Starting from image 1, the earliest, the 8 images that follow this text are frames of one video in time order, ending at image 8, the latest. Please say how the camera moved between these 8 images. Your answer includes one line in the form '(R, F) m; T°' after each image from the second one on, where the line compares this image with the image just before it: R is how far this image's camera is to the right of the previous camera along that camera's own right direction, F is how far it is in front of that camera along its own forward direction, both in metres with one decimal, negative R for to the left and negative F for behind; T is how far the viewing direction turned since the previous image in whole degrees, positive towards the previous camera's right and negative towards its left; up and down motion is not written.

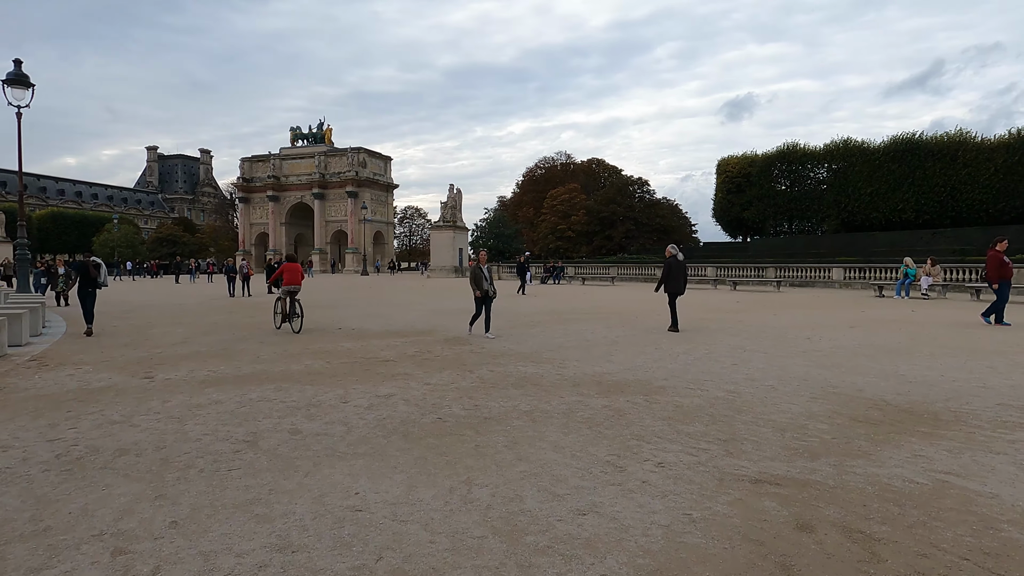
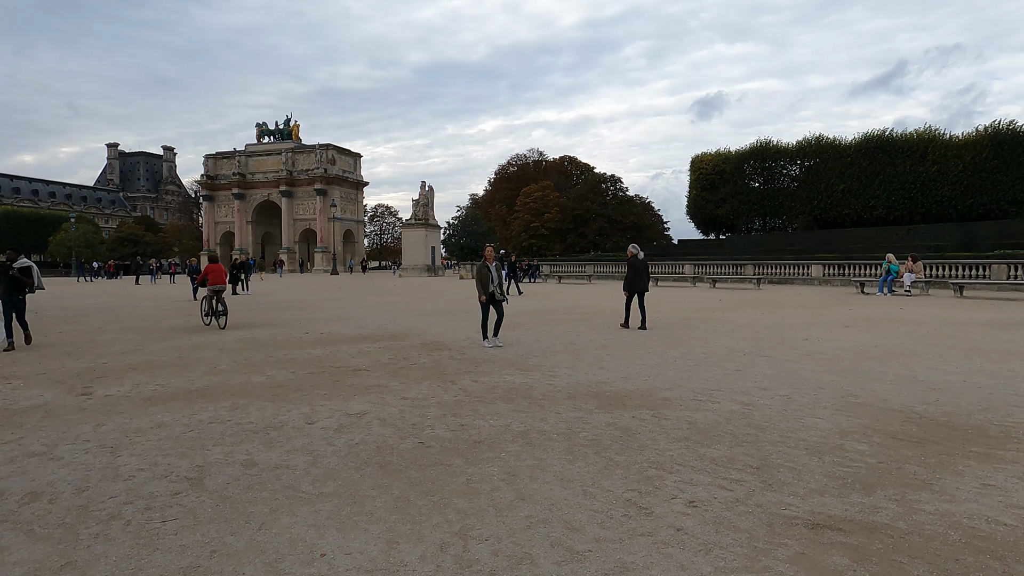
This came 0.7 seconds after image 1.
(-0.2, +0.8) m; +2°
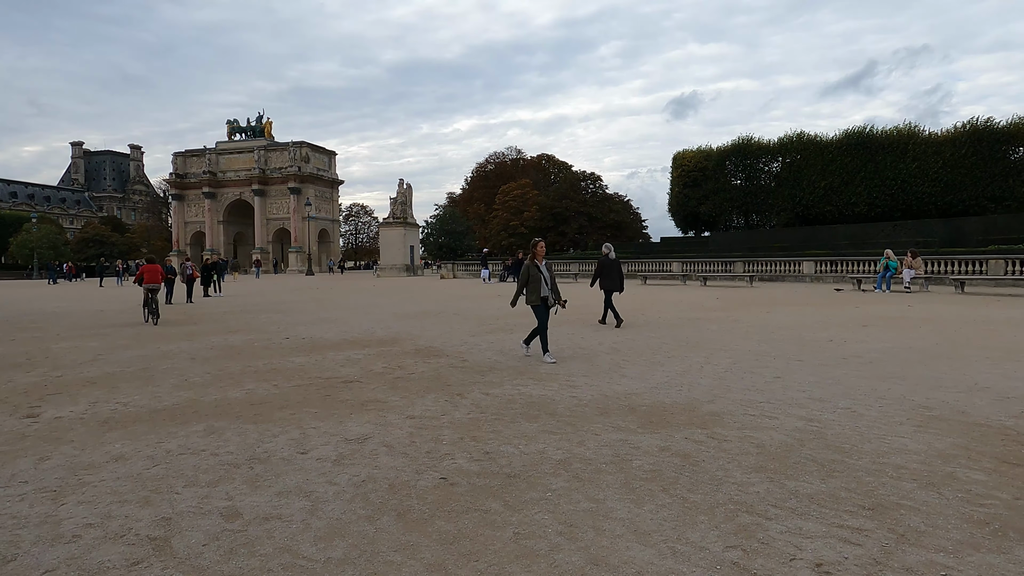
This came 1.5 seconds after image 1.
(-0.4, +0.9) m; +2°
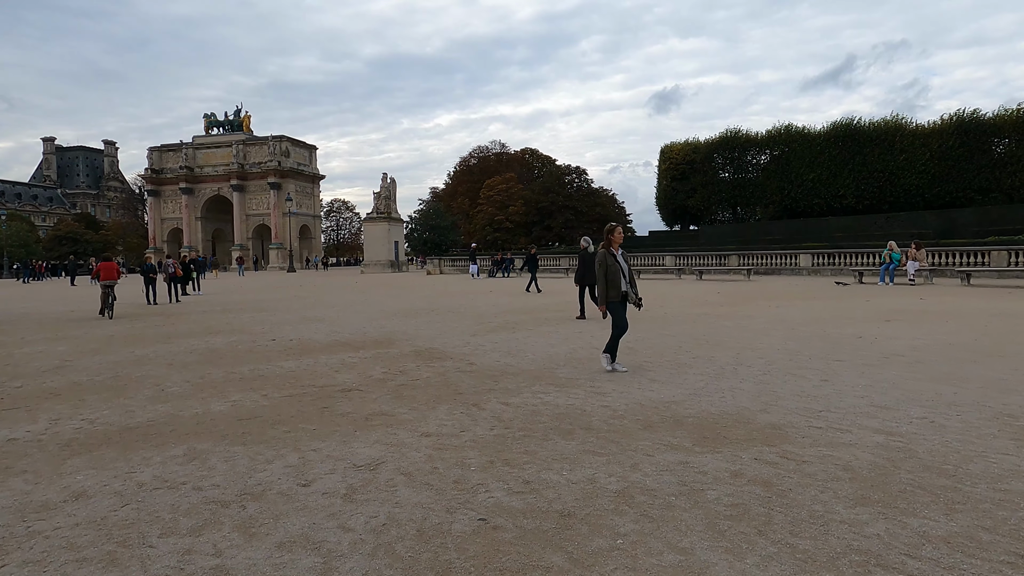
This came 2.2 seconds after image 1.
(-0.3, +0.7) m; +2°
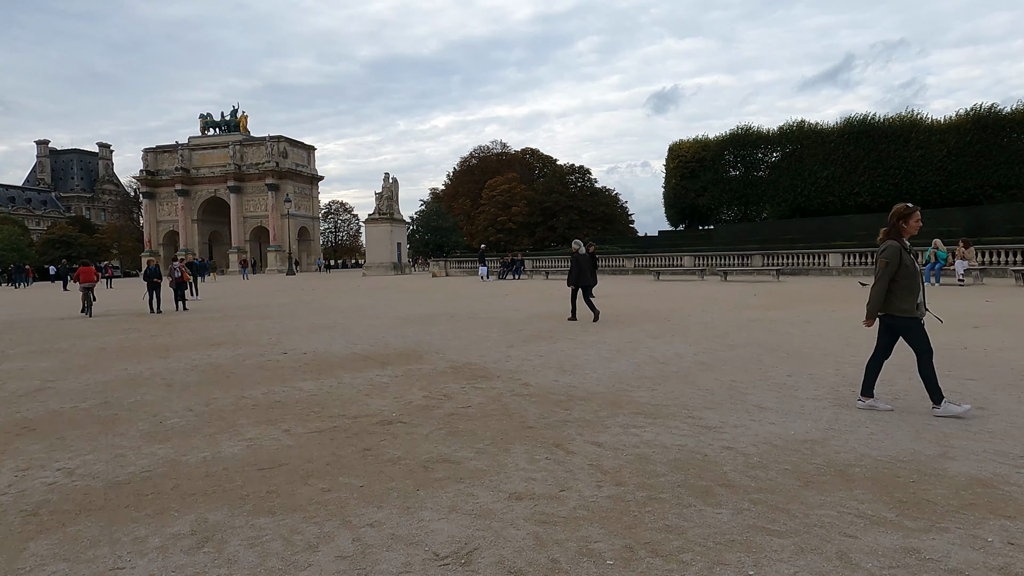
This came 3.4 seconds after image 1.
(-0.7, +1.2) m; 0°
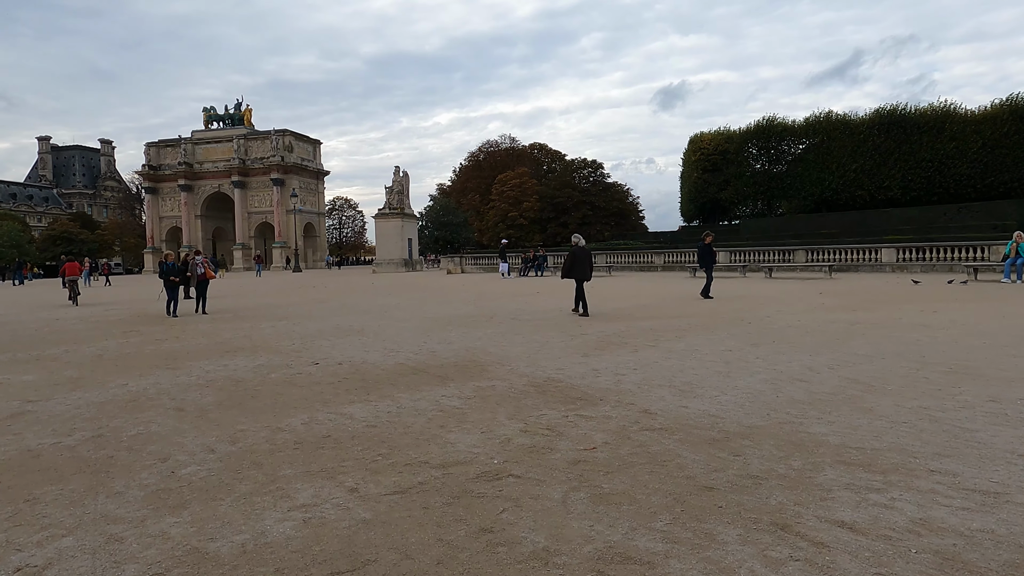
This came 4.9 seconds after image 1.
(-0.9, +1.6) m; 0°
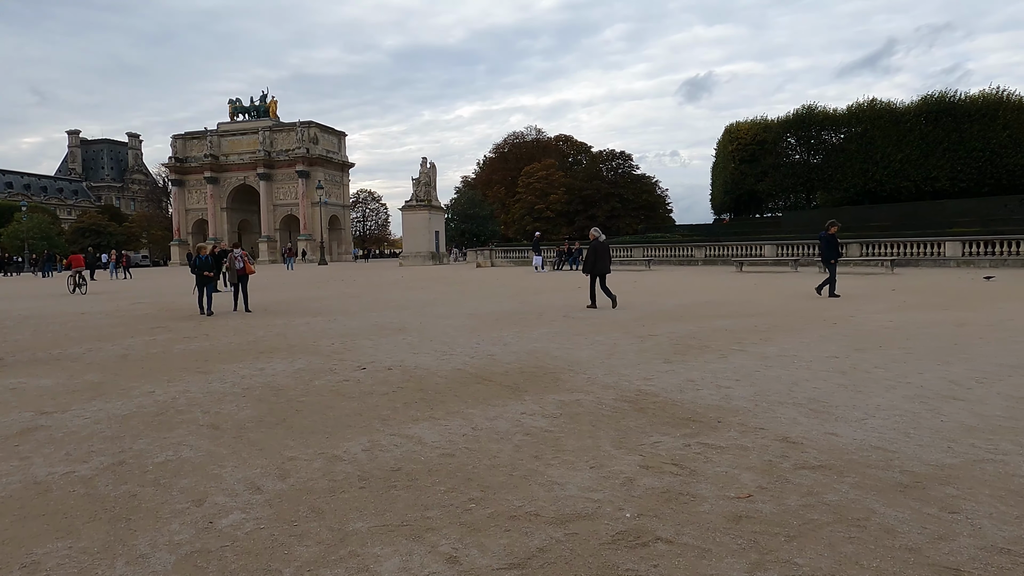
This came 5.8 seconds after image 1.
(-0.6, +1.0) m; -2°
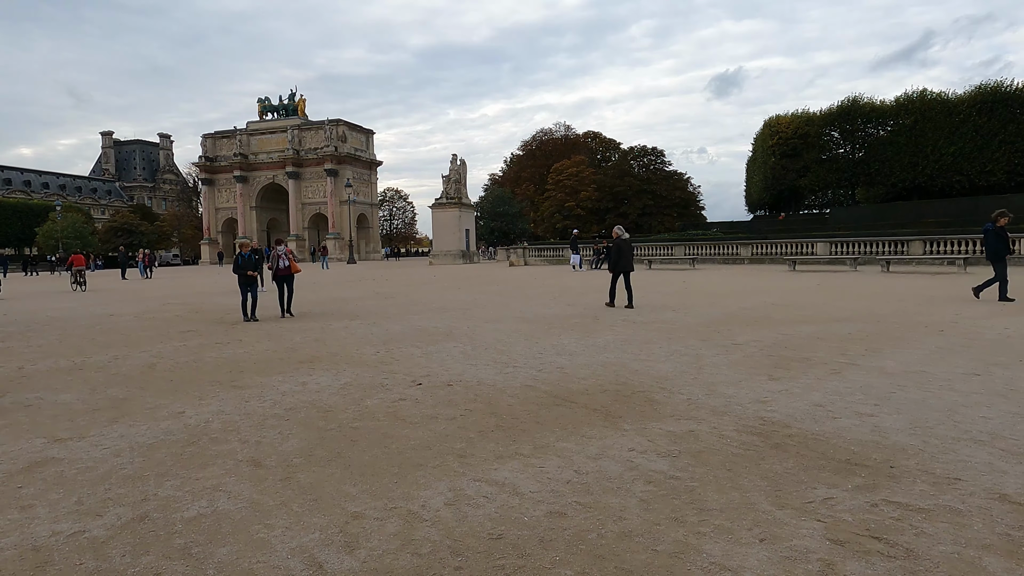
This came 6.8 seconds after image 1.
(-0.5, +1.0) m; -2°
